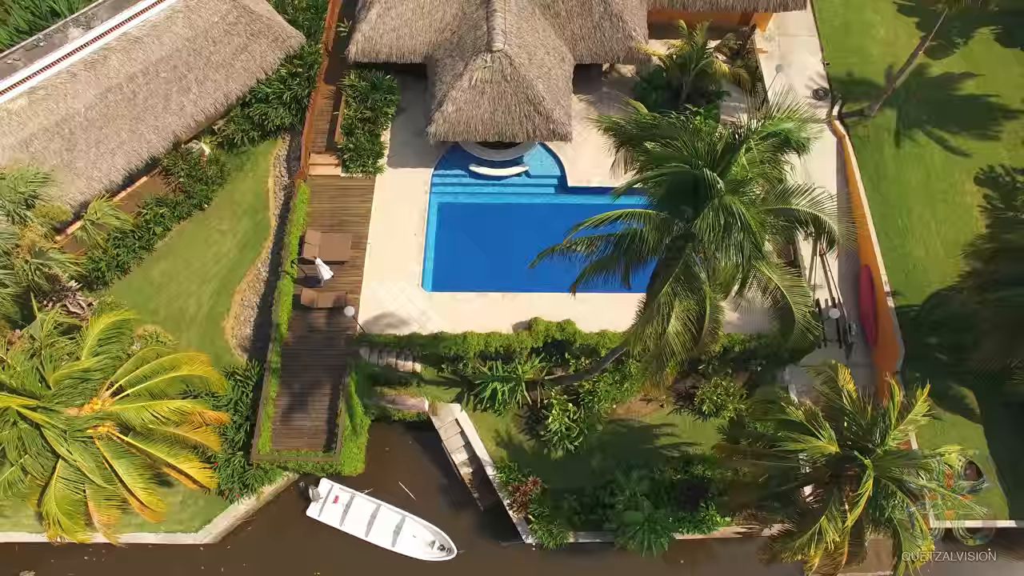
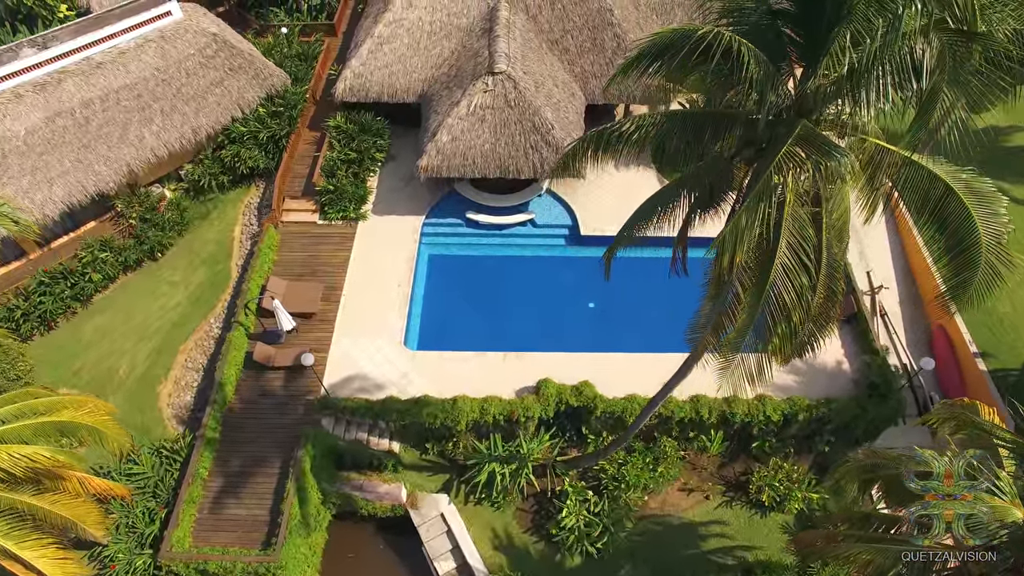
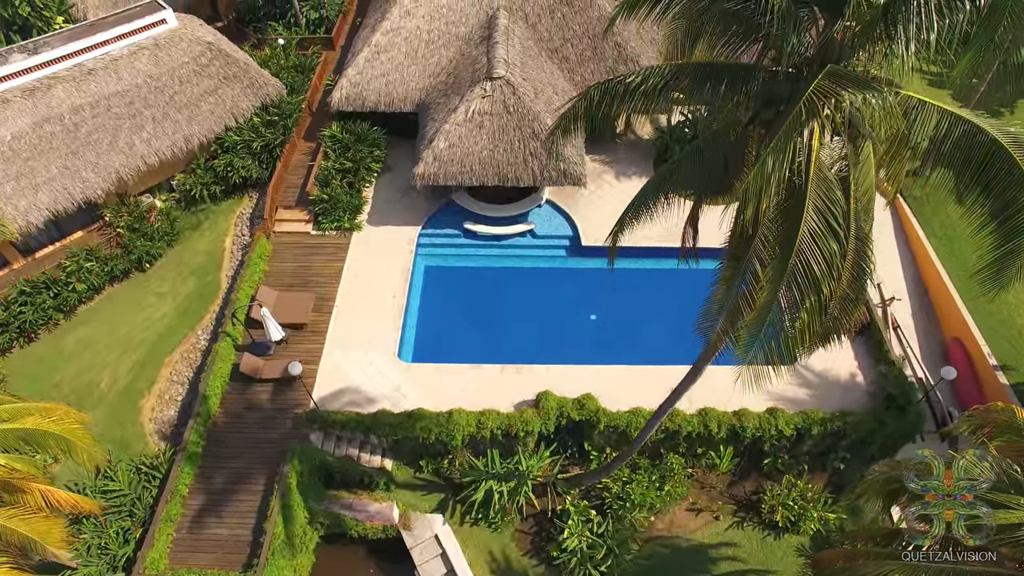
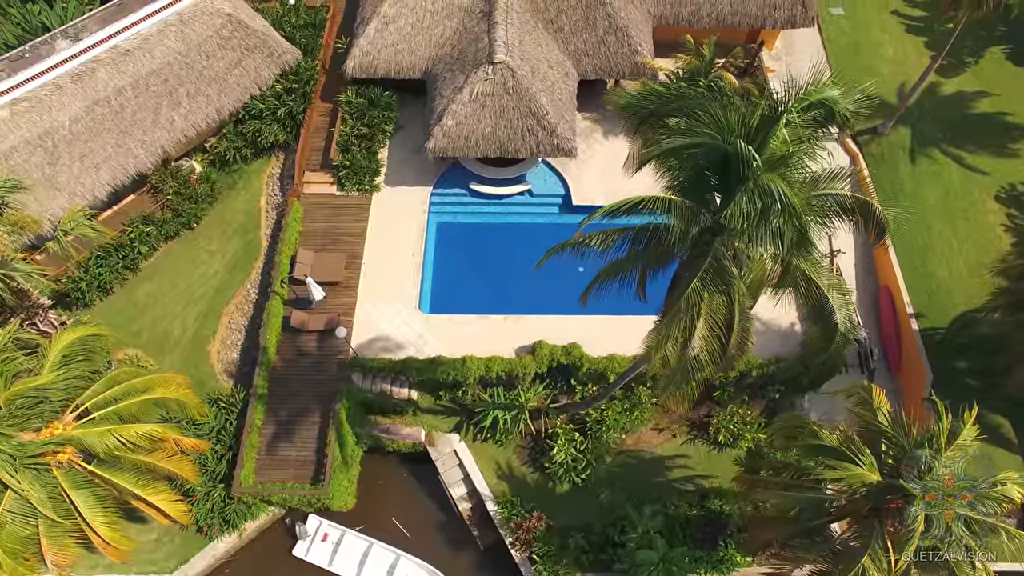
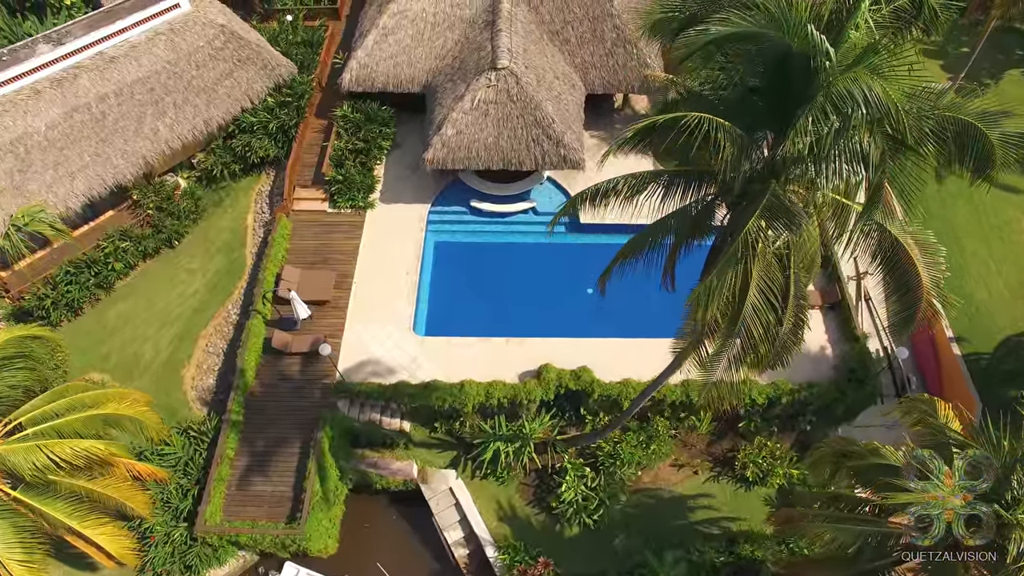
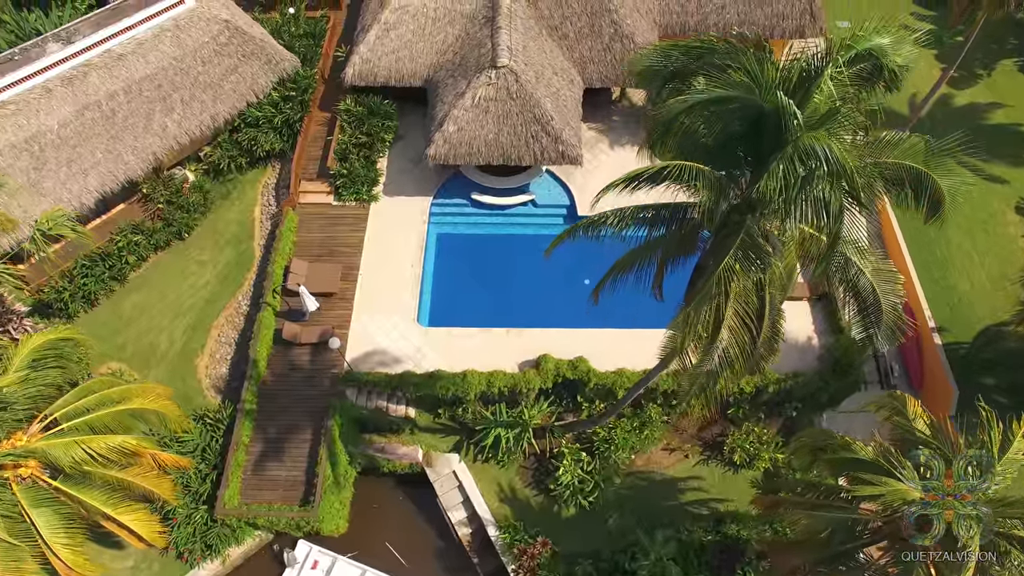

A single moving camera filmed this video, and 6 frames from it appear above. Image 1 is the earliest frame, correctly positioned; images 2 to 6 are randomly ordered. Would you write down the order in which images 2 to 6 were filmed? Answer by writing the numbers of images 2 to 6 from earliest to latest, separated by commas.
4, 6, 5, 2, 3
